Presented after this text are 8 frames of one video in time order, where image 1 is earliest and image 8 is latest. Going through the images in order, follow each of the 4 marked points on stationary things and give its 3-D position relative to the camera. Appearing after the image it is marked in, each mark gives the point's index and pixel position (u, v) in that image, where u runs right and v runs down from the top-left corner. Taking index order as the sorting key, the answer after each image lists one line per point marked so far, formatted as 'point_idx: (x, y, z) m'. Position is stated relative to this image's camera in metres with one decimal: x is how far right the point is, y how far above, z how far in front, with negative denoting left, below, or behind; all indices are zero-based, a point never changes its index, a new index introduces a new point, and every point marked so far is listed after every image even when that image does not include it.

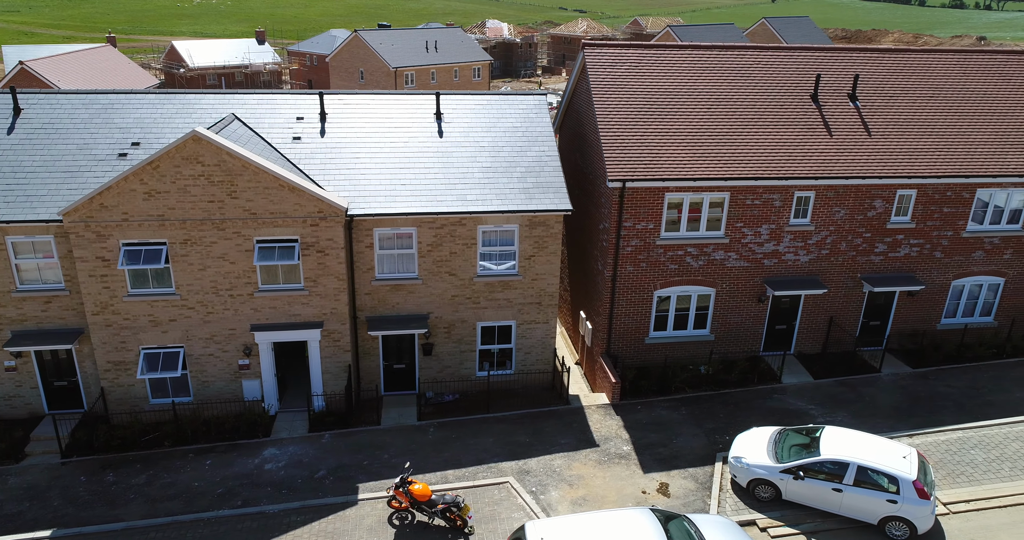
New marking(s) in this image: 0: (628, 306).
0: (+3.0, -0.9, +18.9) m
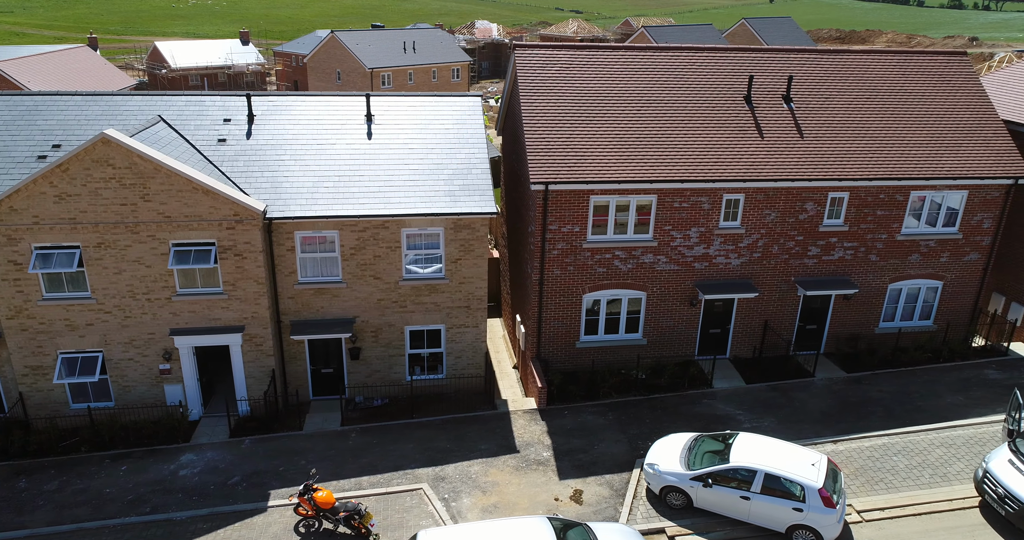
0: (+1.1, -1.0, +18.7) m
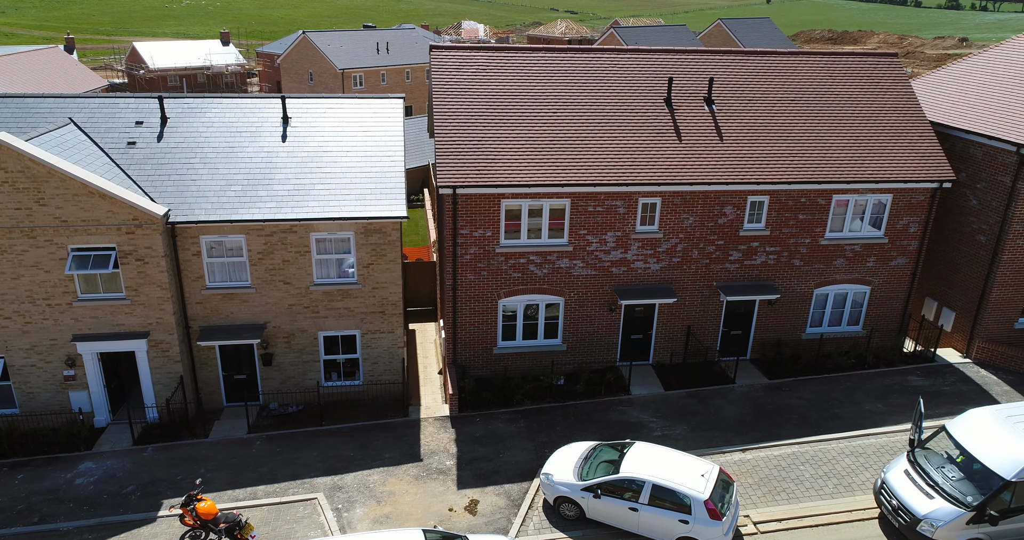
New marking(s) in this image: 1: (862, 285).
0: (-1.0, -1.1, +18.4) m
1: (+9.3, -0.4, +19.7) m
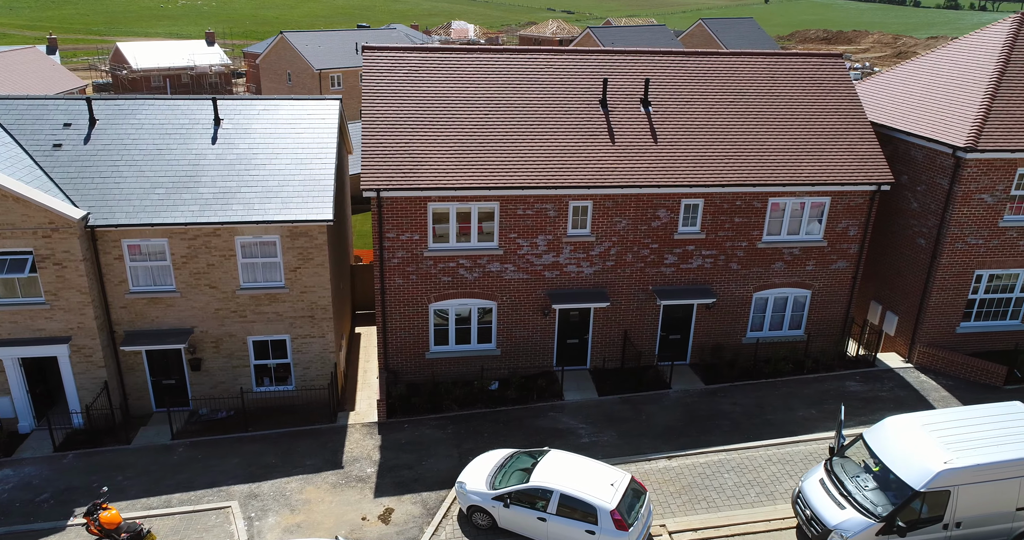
0: (-2.7, -1.2, +18.2) m
1: (+7.6, -0.5, +19.5) m
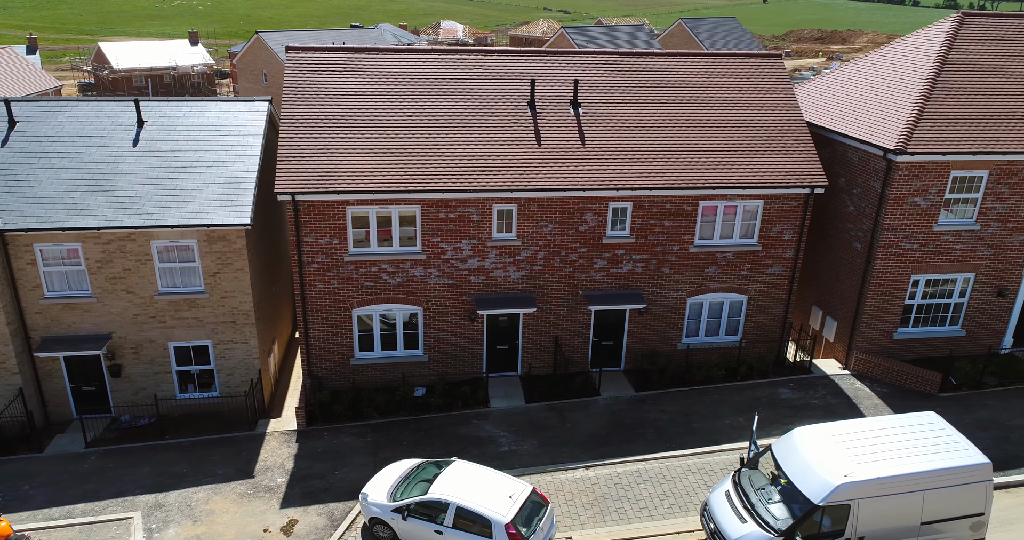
0: (-4.5, -1.3, +17.9) m
1: (+5.8, -0.6, +19.1) m
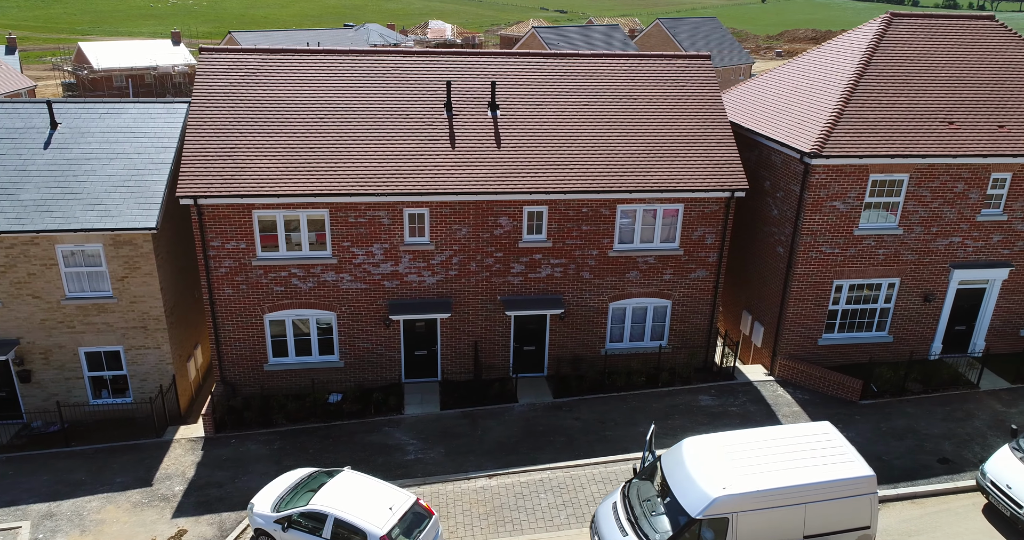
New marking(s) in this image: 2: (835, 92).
0: (-6.6, -1.5, +17.6) m
1: (+3.8, -0.7, +18.8) m
2: (+7.8, +4.3, +17.9) m
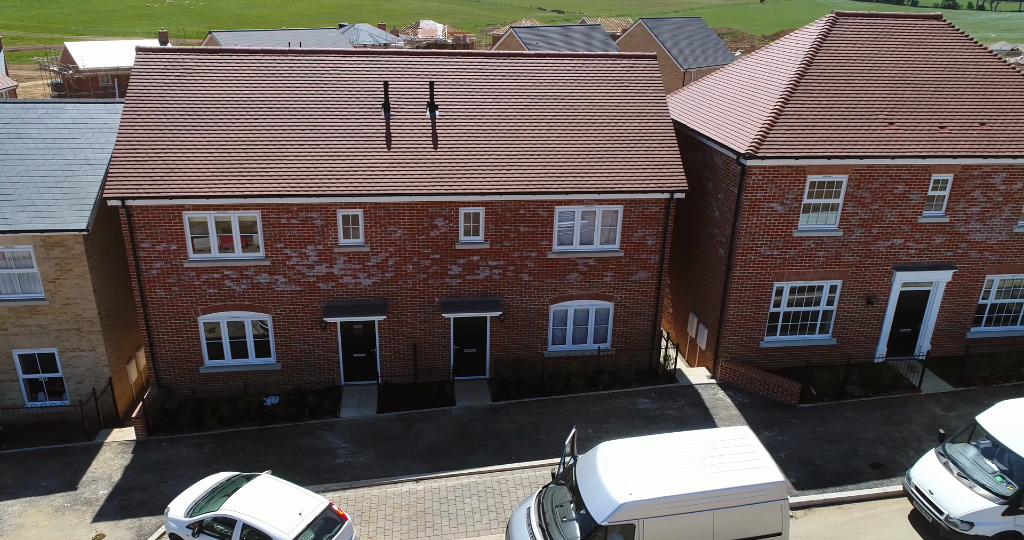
0: (-8.1, -1.5, +17.5) m
1: (+2.3, -0.8, +18.7) m
2: (+6.3, +4.3, +17.8) m
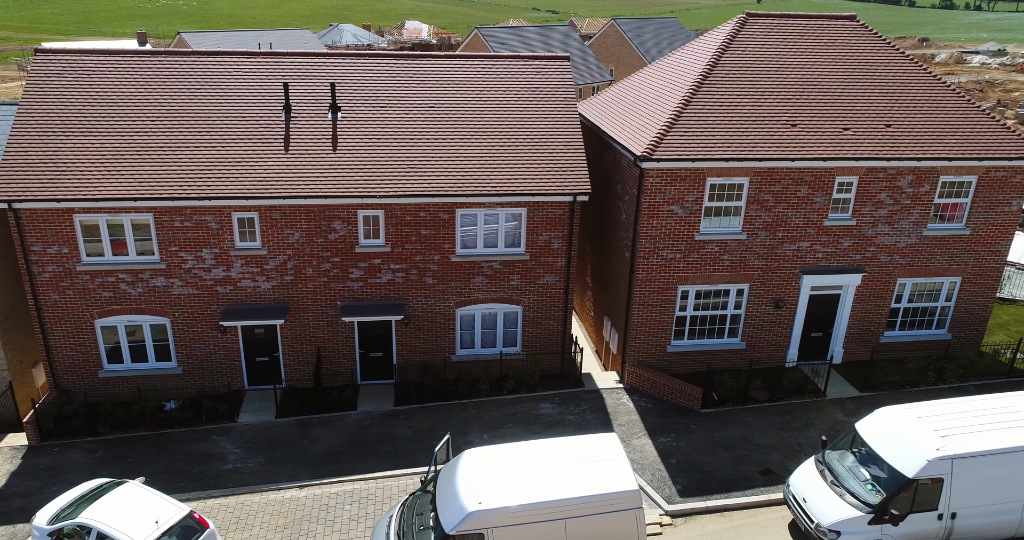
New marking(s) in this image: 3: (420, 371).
0: (-10.5, -1.6, +17.3) m
1: (-0.1, -0.9, +18.5) m
2: (+4.0, +4.2, +17.6) m
3: (-2.3, -2.5, +18.8) m
